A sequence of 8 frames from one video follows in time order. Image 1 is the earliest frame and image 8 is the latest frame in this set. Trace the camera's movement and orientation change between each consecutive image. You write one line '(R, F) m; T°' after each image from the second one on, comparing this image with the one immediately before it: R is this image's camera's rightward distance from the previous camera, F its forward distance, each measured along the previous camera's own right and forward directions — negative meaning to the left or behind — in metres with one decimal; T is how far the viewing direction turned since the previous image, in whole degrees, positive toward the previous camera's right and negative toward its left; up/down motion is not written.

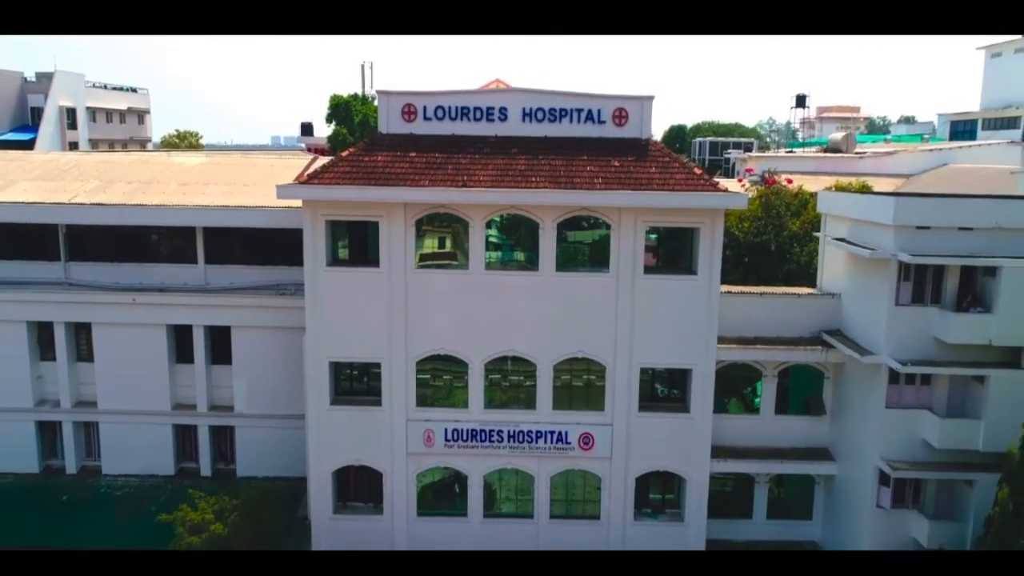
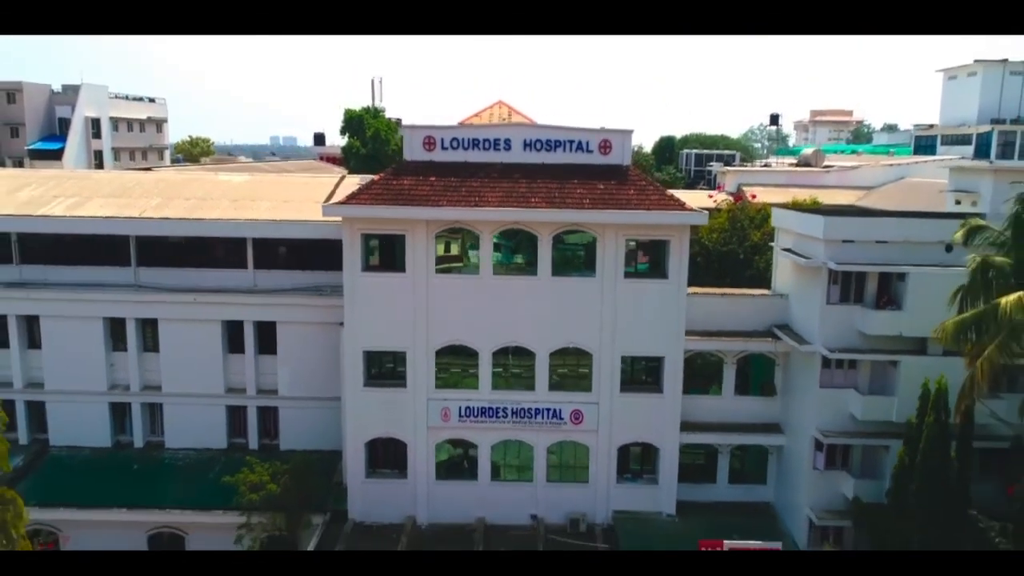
(-0.1, -2.3) m; 0°
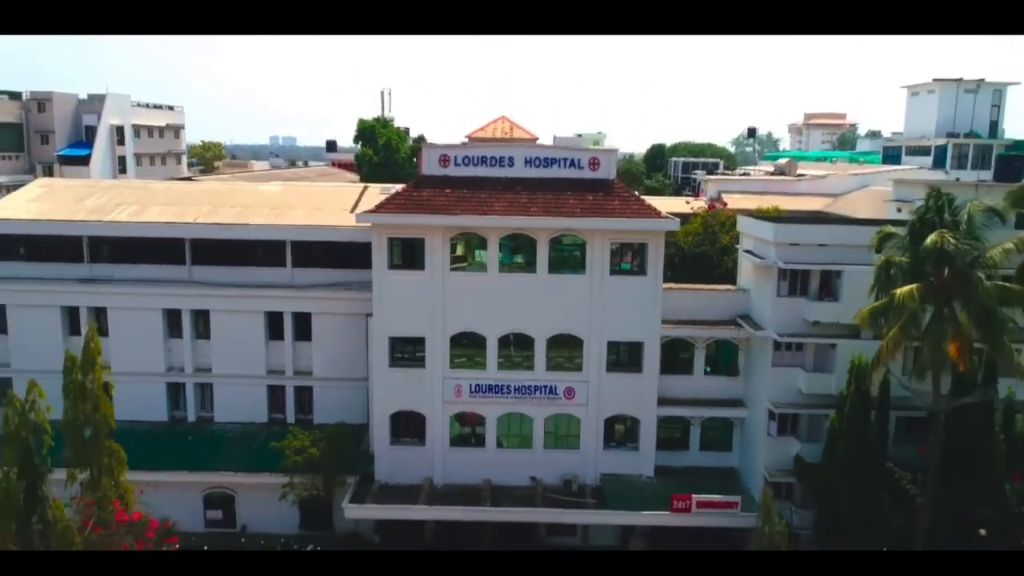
(-0.1, -2.4) m; 0°
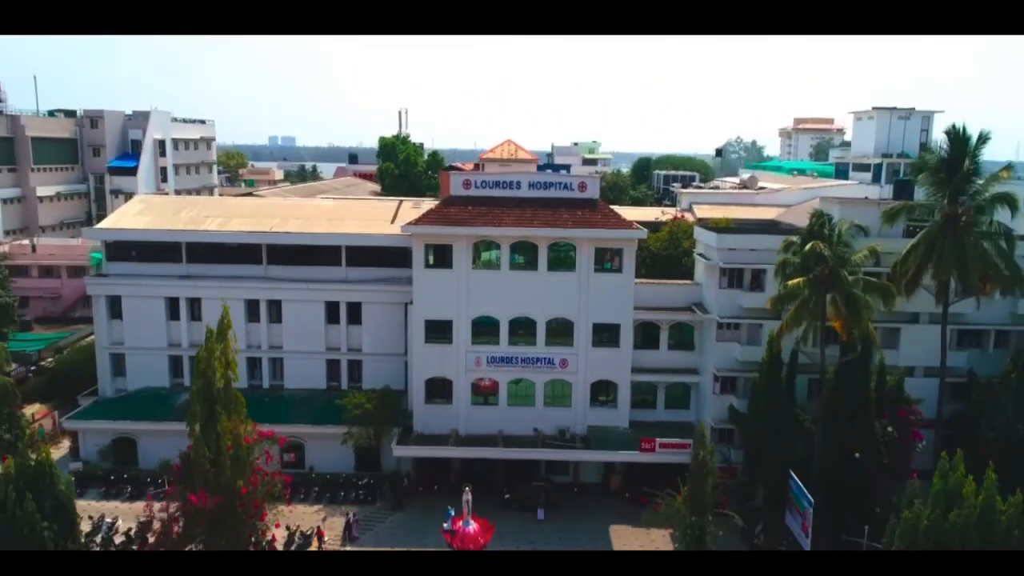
(-0.3, -4.9) m; 0°
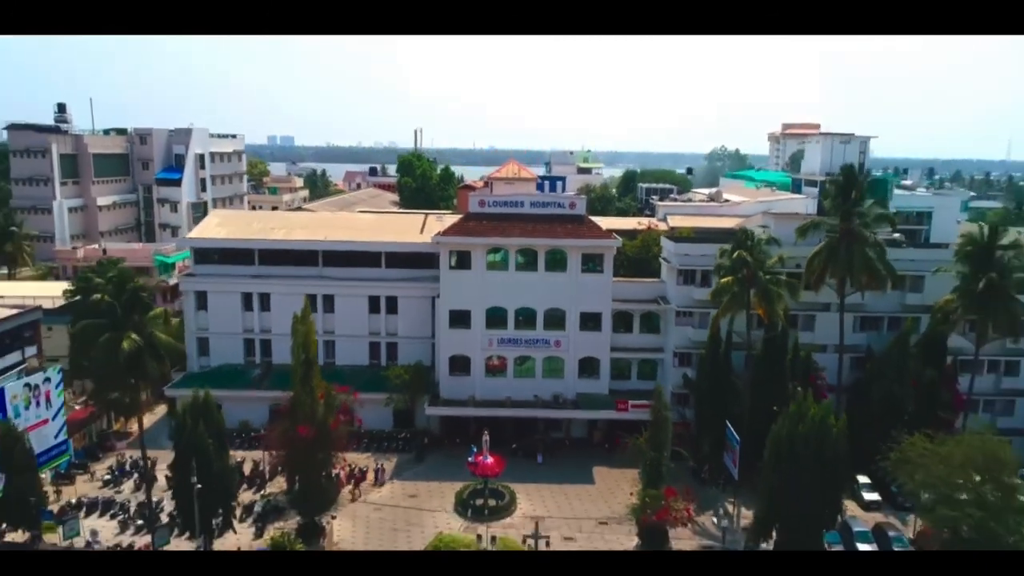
(-0.3, -5.9) m; 0°
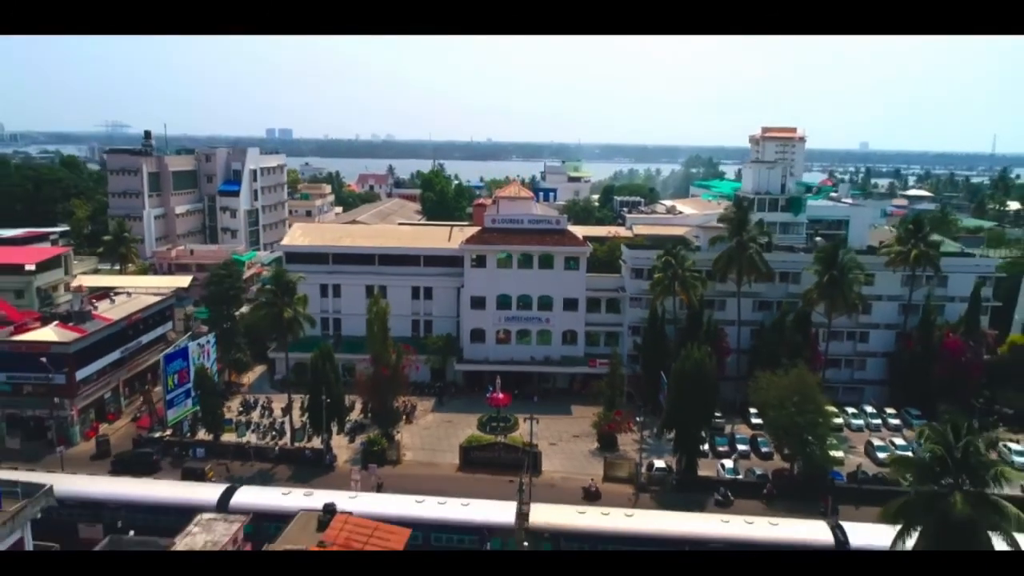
(-0.3, -11.0) m; 0°
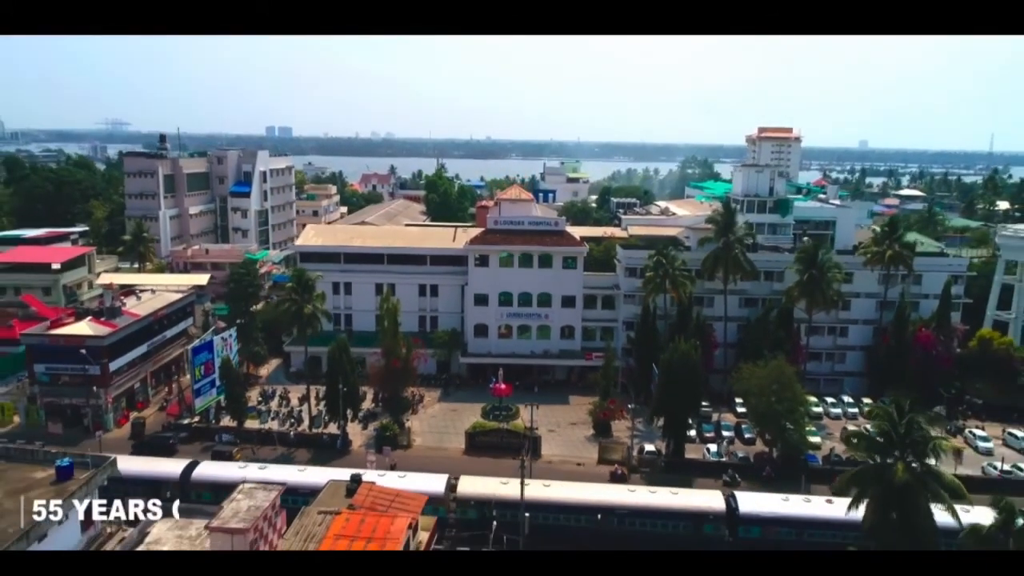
(-0.1, -2.4) m; 0°
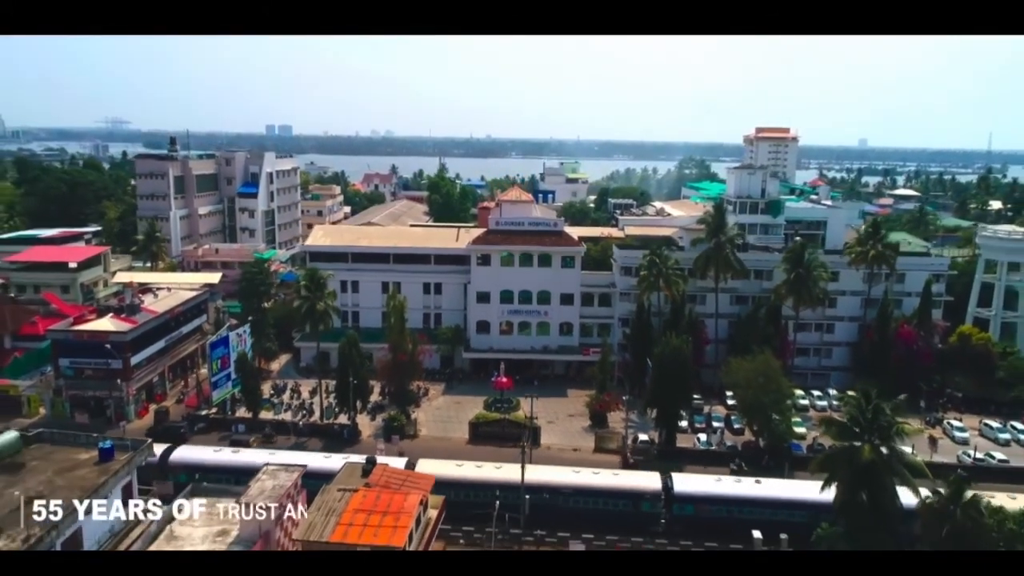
(-0.1, -1.7) m; 0°
